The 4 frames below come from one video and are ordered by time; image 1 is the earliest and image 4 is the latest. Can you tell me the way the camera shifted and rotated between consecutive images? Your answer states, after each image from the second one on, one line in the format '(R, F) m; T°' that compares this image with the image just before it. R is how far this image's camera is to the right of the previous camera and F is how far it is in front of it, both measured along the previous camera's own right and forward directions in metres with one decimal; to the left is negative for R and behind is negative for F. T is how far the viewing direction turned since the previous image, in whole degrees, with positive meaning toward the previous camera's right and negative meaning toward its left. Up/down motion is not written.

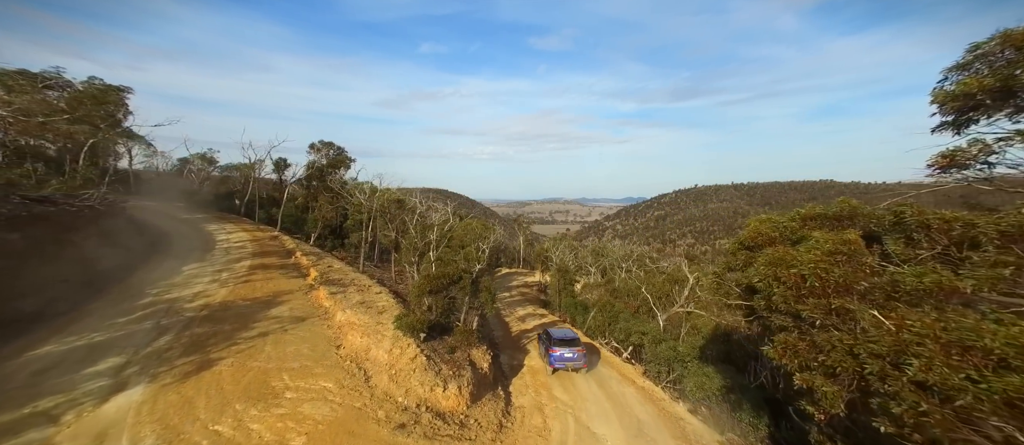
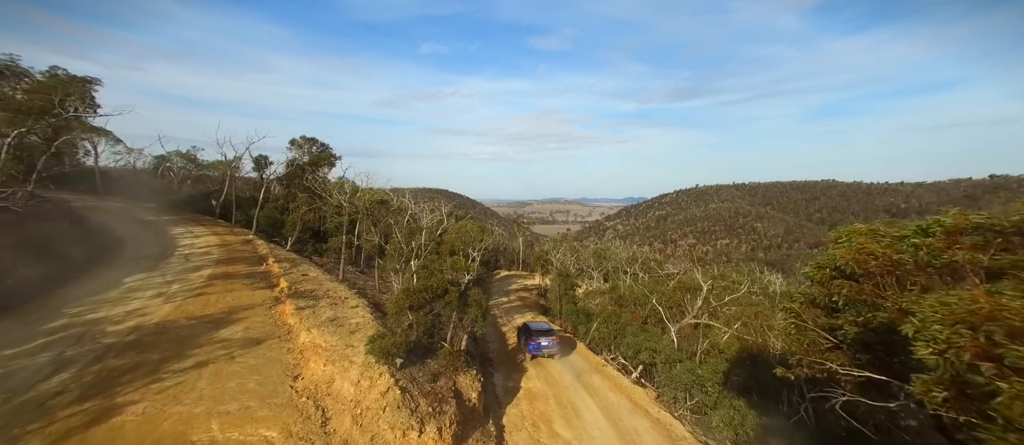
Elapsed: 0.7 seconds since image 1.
(+0.2, +1.8) m; 0°
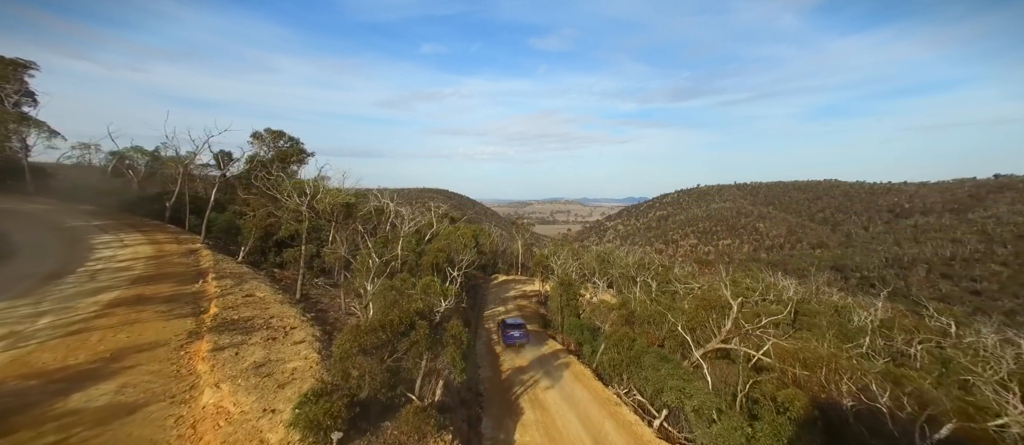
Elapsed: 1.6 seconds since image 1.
(+0.3, +3.1) m; 0°
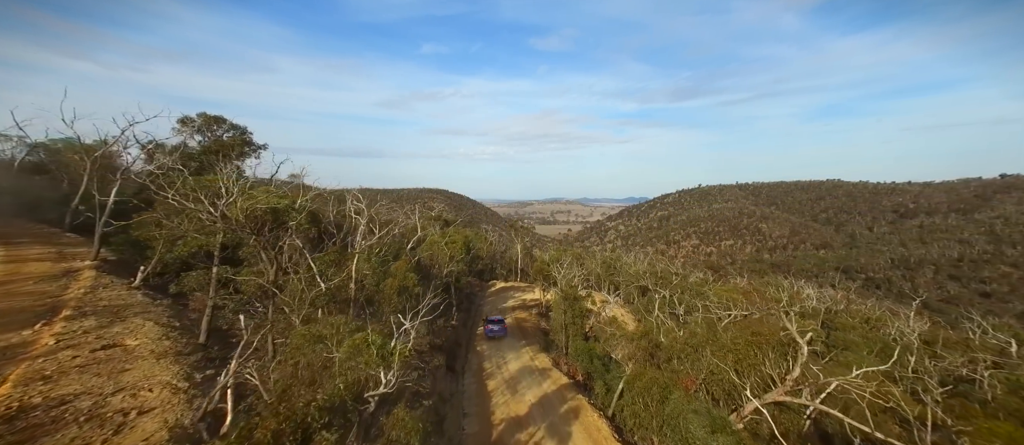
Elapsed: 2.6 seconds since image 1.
(+0.2, +4.3) m; 0°
